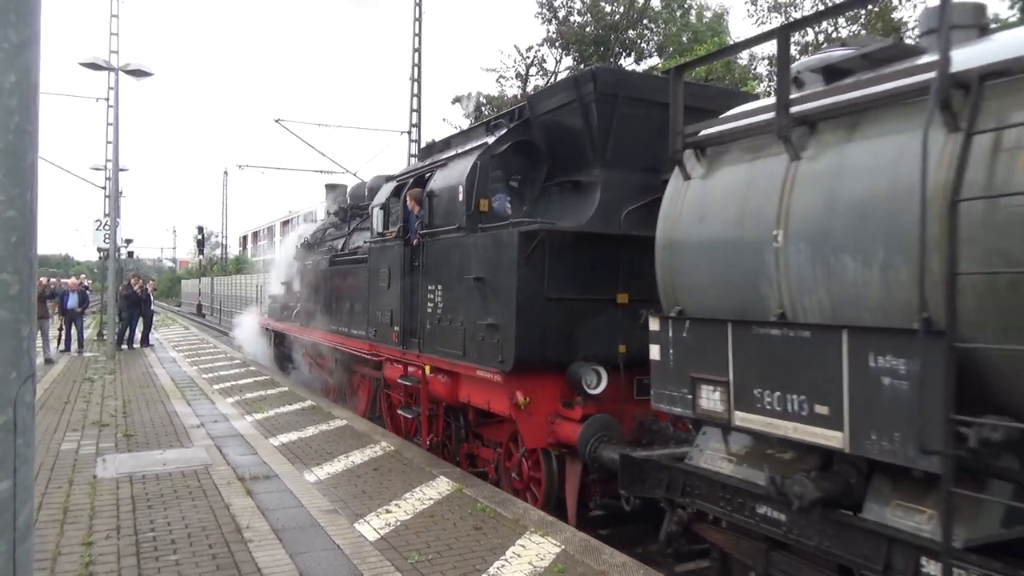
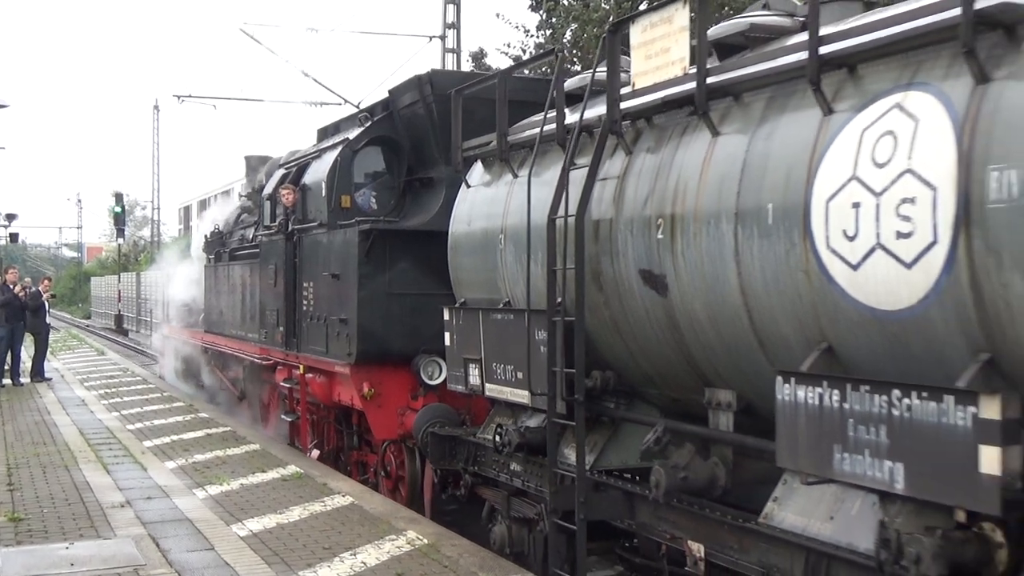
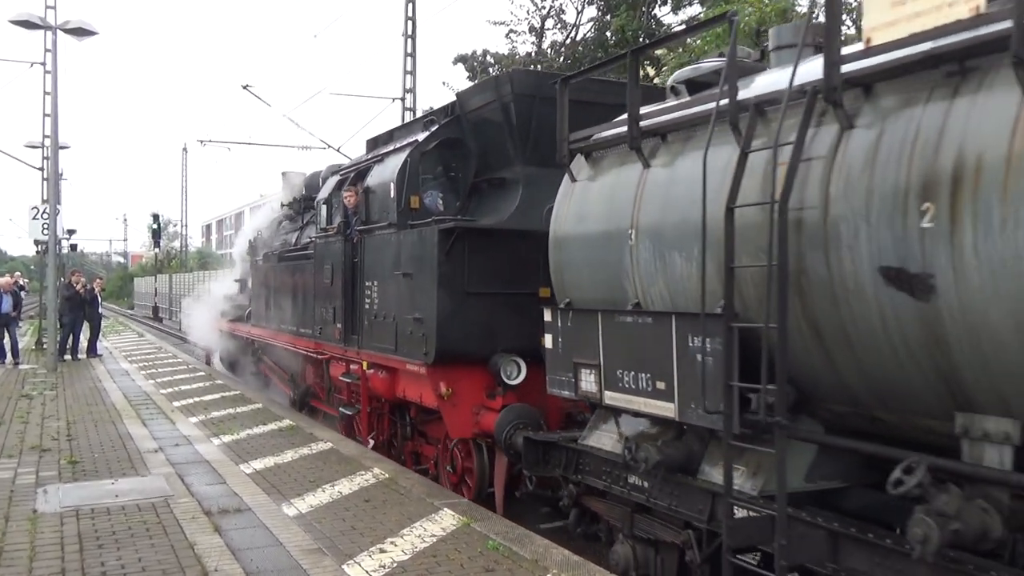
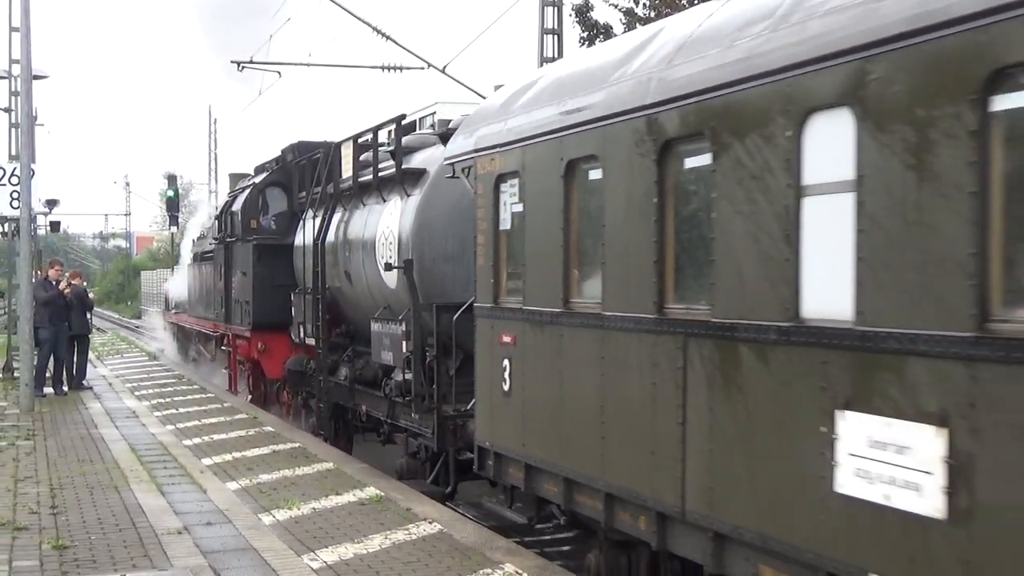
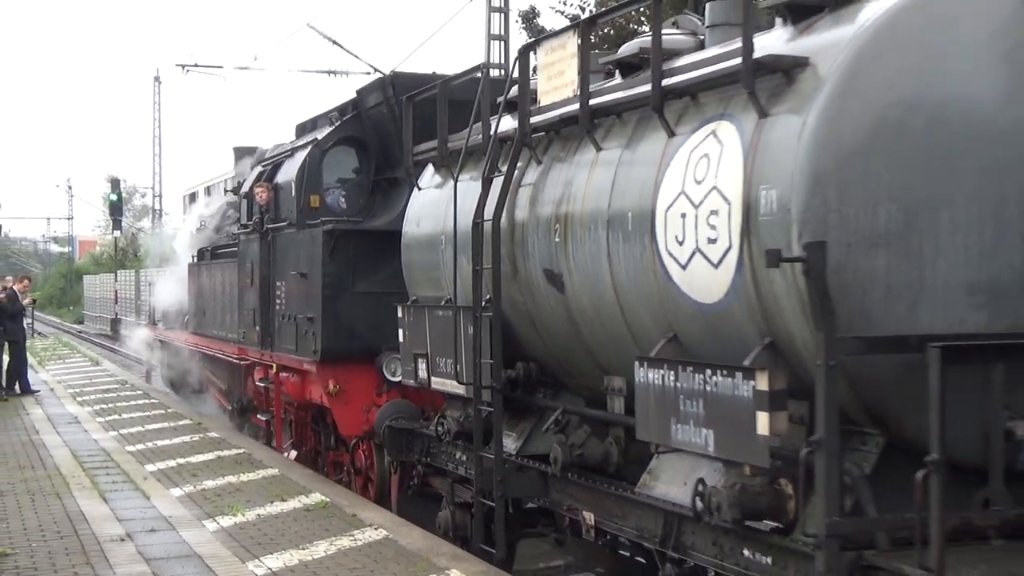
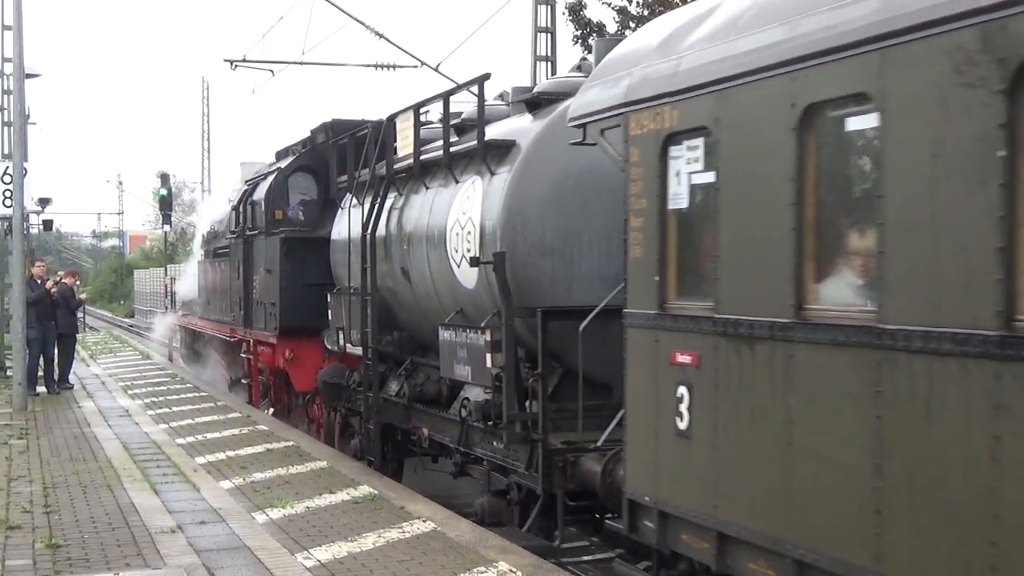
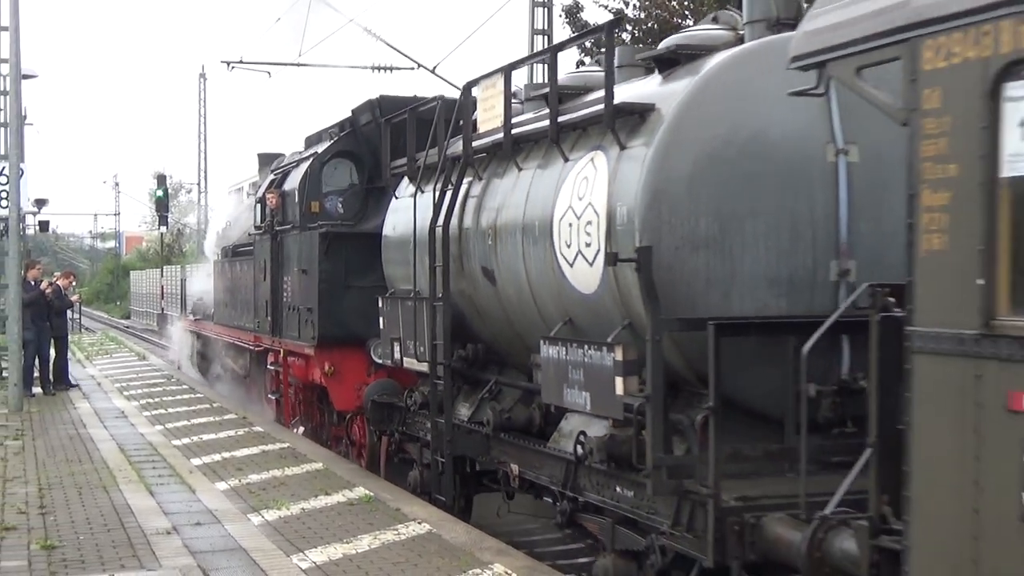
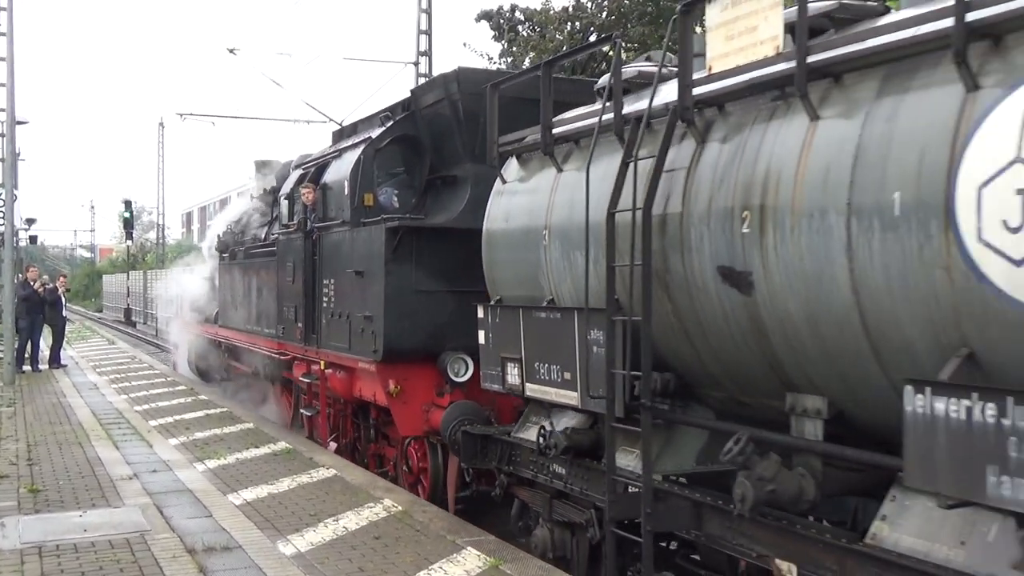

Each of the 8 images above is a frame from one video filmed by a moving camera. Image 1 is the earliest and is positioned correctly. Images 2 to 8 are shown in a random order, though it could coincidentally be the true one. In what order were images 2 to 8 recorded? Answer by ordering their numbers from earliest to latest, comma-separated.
3, 8, 2, 5, 7, 6, 4
